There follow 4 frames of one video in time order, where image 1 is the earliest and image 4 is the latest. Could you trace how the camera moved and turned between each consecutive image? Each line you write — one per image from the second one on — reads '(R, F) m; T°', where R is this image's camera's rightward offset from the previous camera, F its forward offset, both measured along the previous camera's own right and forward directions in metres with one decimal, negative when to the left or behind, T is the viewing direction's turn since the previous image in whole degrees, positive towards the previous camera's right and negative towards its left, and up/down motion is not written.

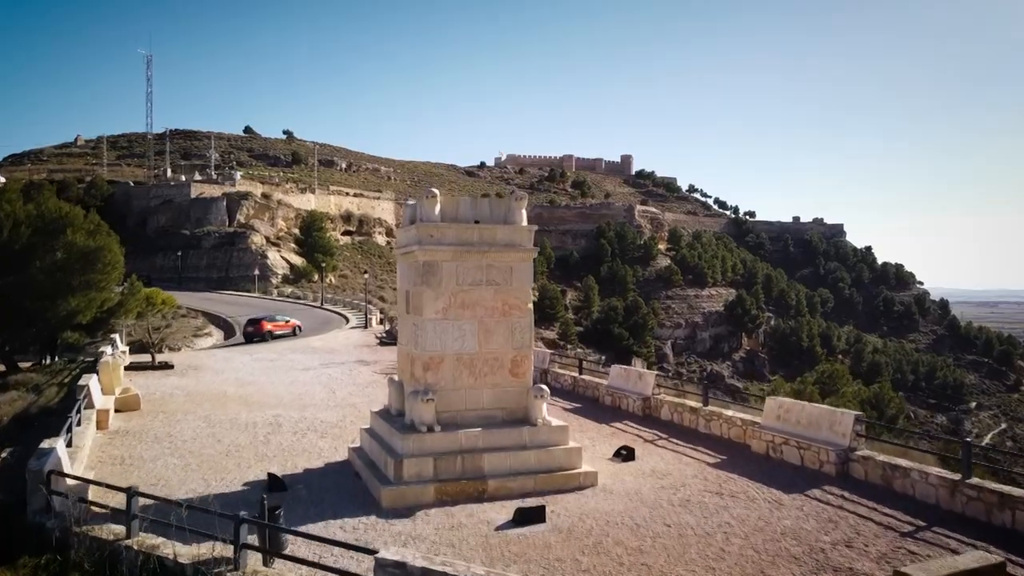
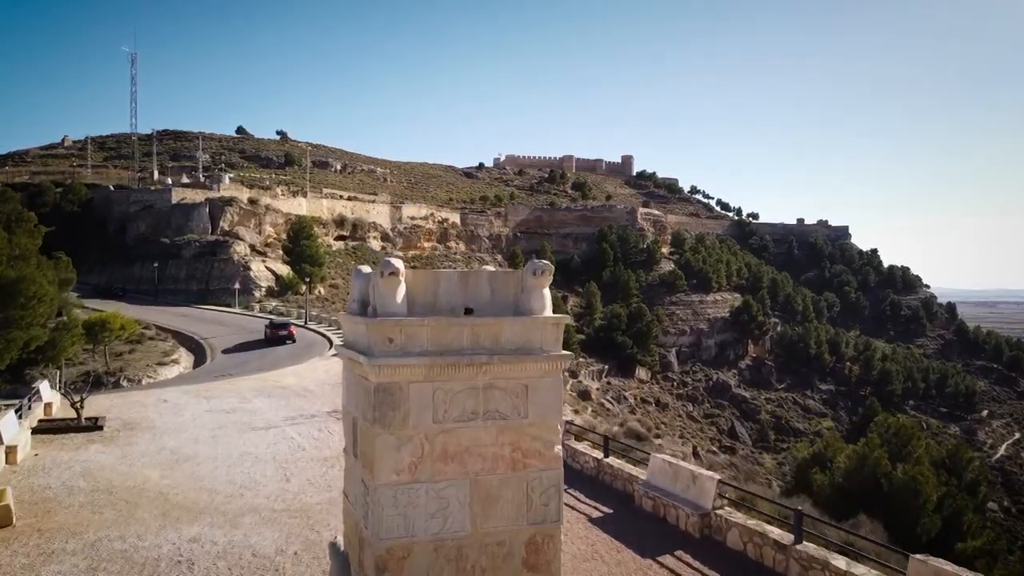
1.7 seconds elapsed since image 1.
(-0.1, +1.8) m; 0°
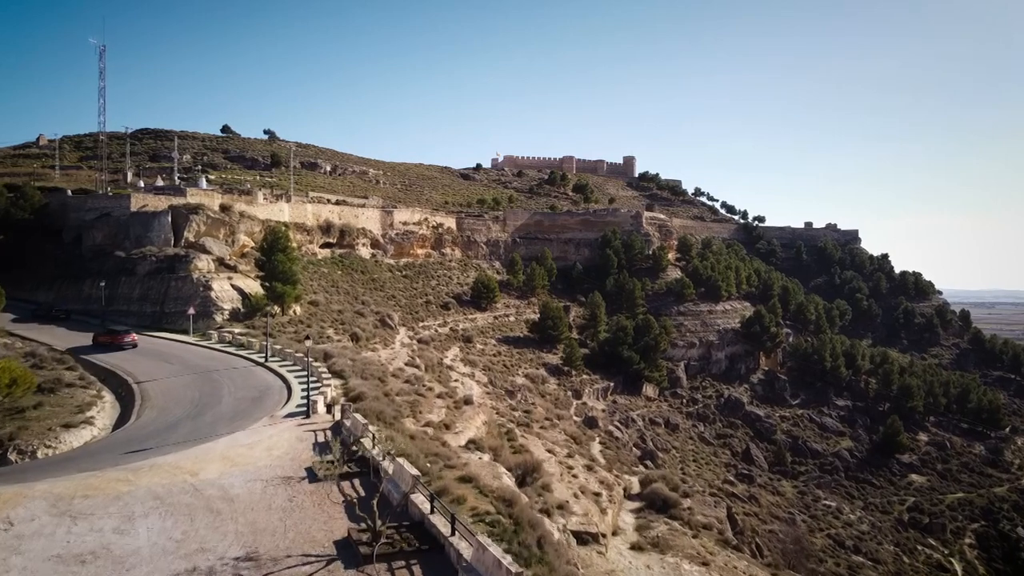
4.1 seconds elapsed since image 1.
(-0.1, +3.3) m; 0°
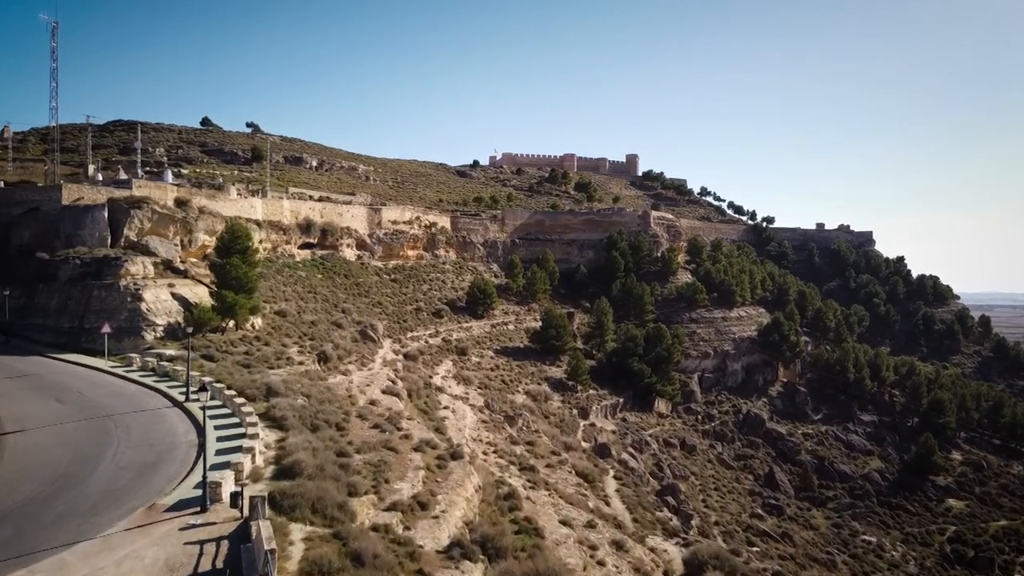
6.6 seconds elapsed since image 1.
(-0.1, +4.2) m; 0°
